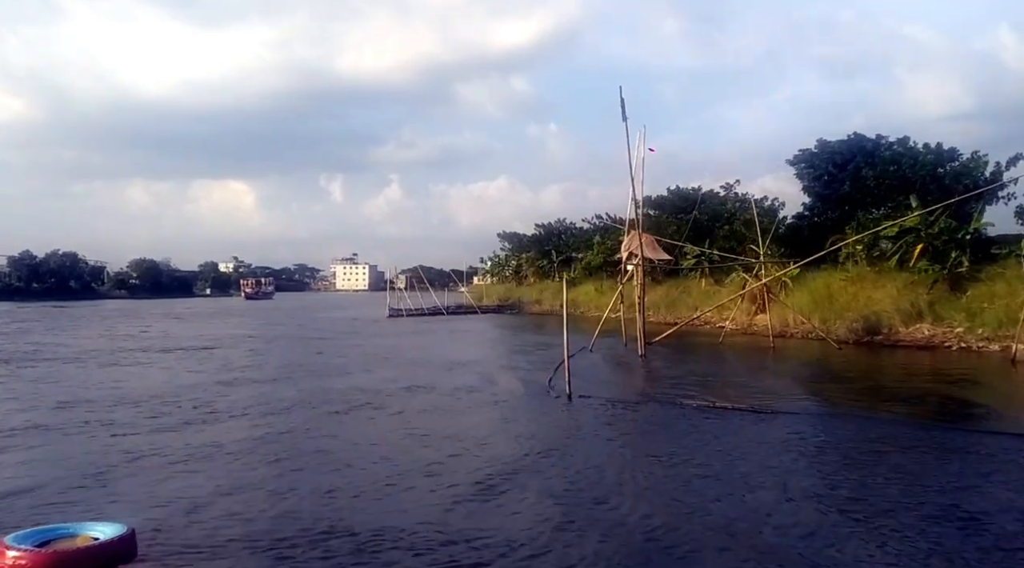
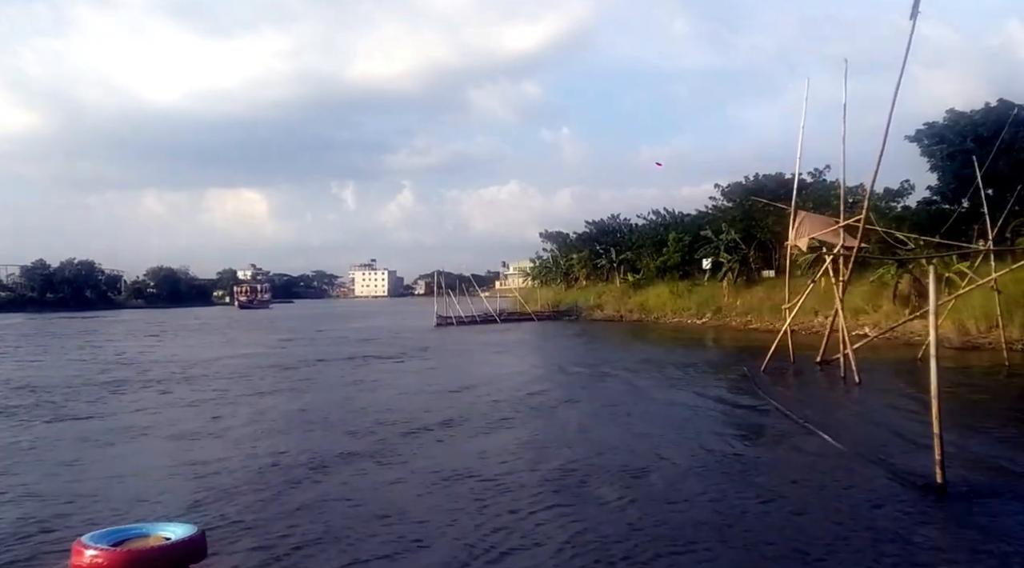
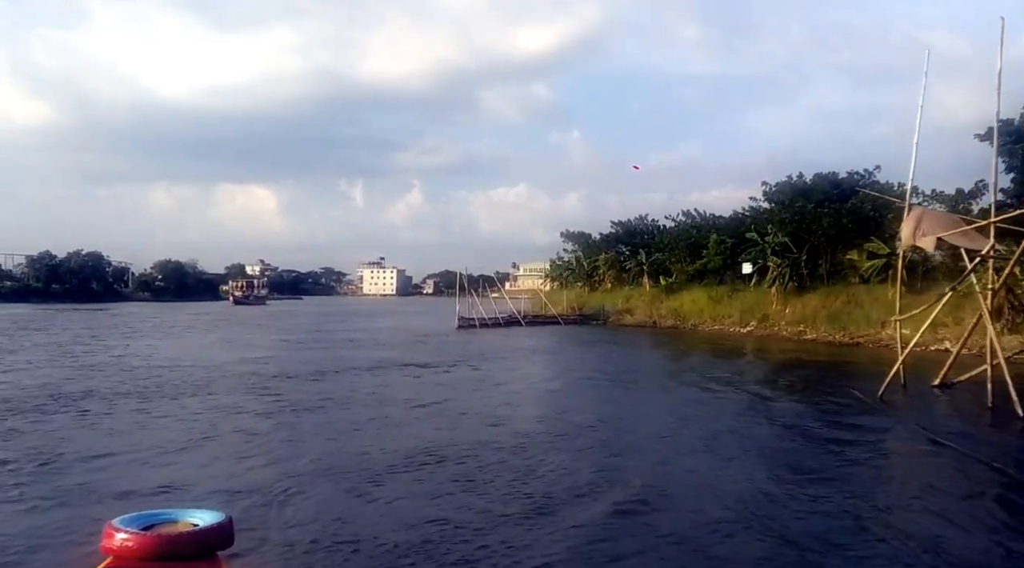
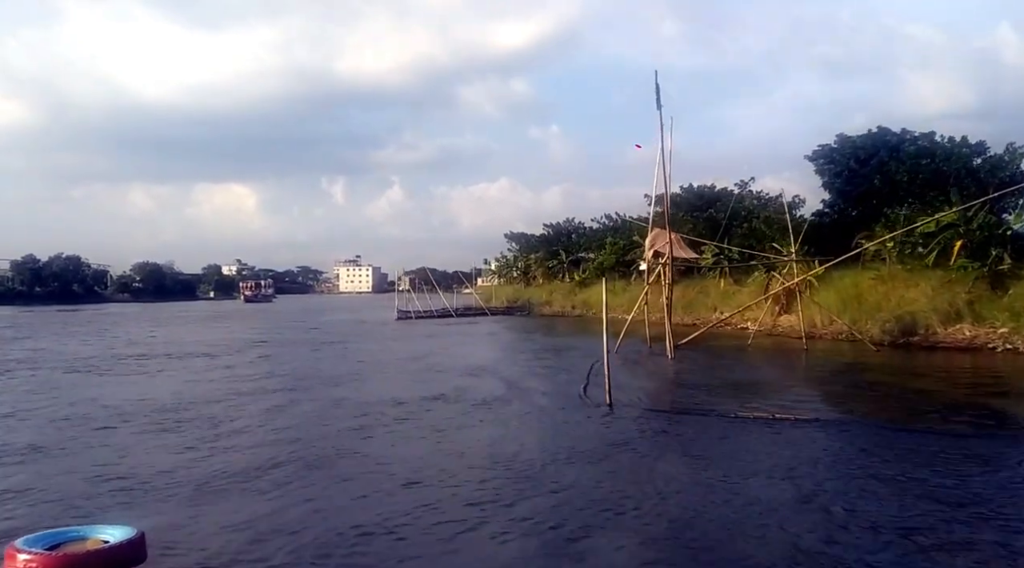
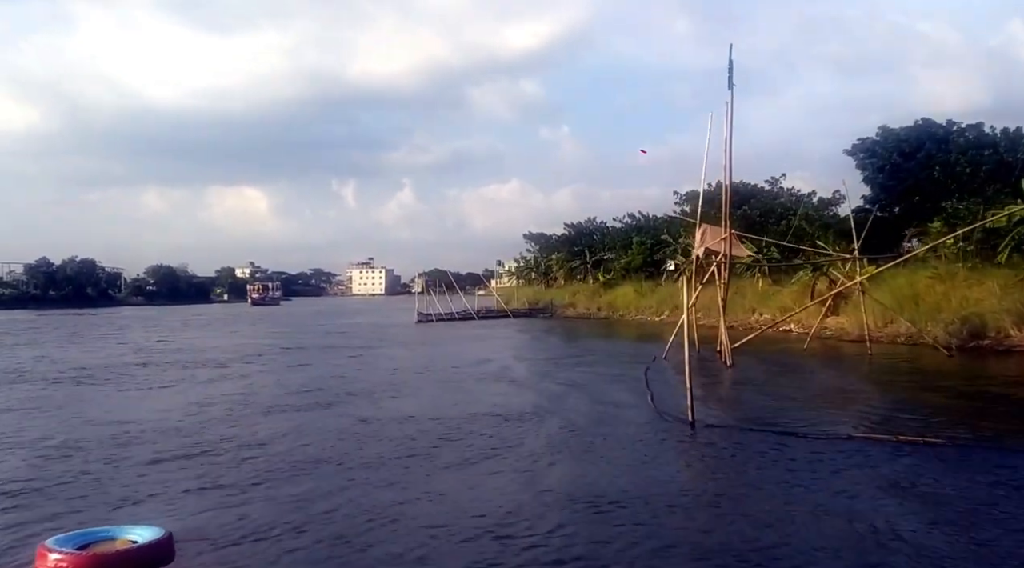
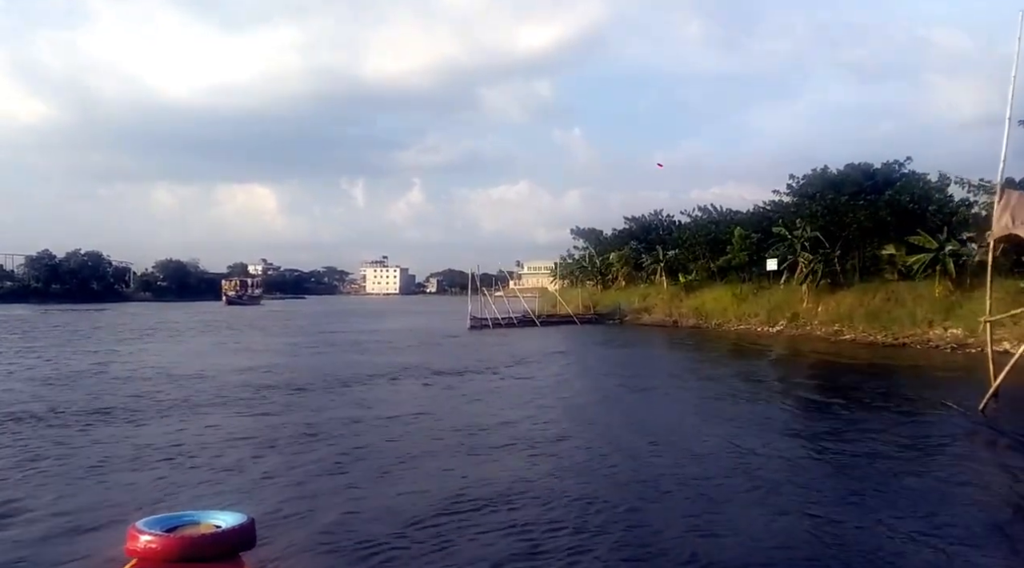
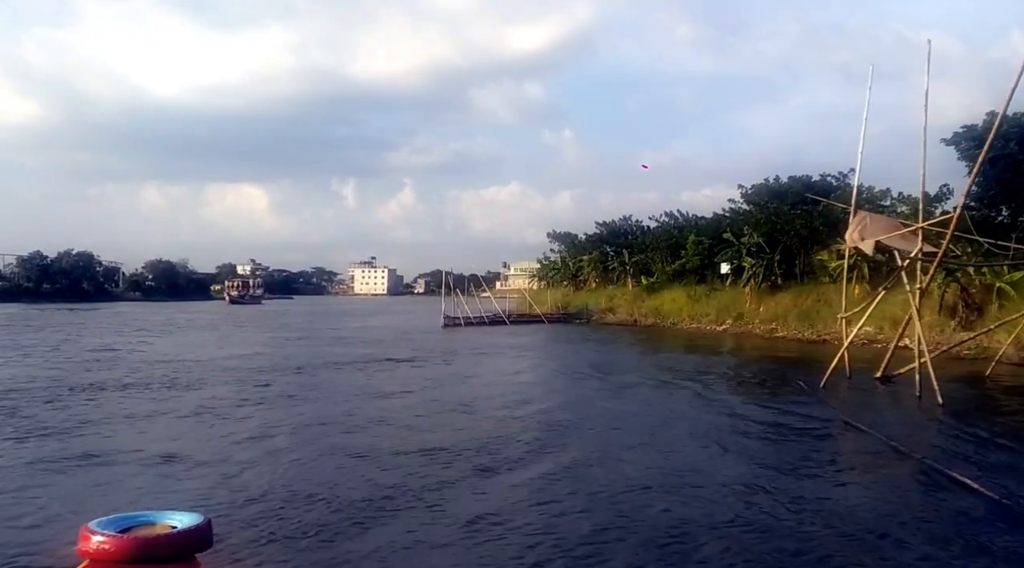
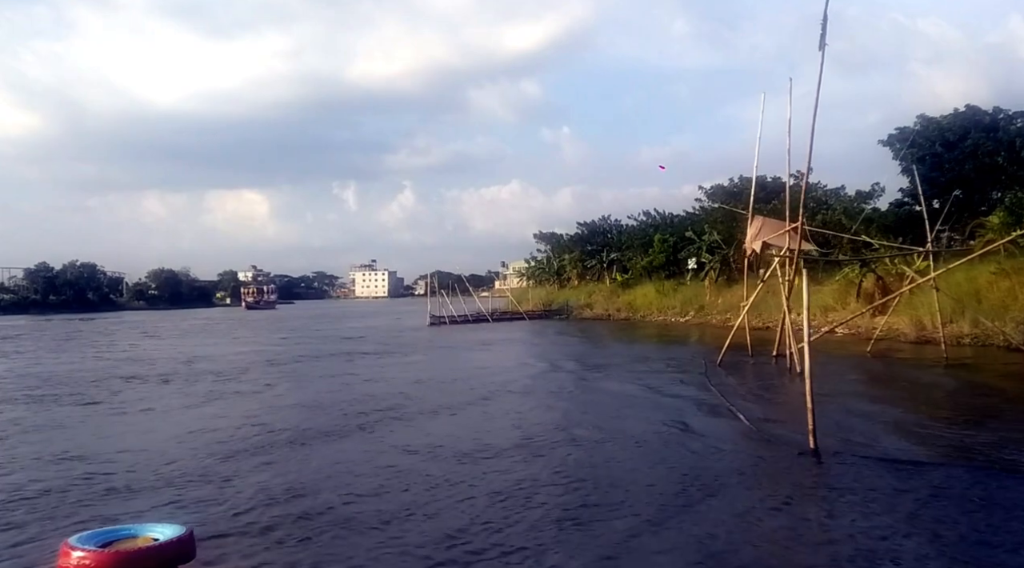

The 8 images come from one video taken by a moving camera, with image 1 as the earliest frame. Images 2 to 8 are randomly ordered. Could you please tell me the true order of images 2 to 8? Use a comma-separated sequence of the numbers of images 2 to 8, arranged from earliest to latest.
4, 5, 8, 2, 7, 3, 6
